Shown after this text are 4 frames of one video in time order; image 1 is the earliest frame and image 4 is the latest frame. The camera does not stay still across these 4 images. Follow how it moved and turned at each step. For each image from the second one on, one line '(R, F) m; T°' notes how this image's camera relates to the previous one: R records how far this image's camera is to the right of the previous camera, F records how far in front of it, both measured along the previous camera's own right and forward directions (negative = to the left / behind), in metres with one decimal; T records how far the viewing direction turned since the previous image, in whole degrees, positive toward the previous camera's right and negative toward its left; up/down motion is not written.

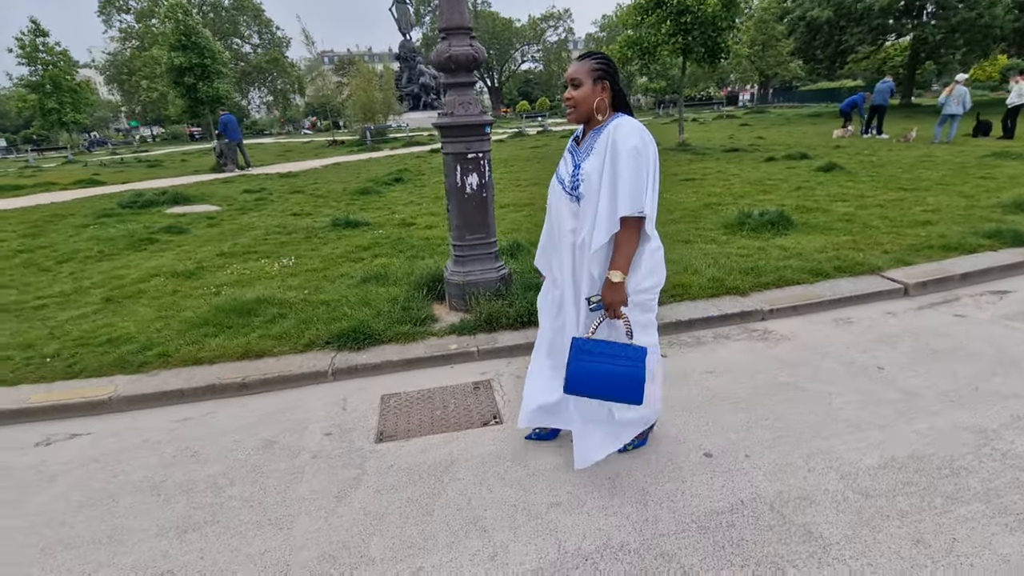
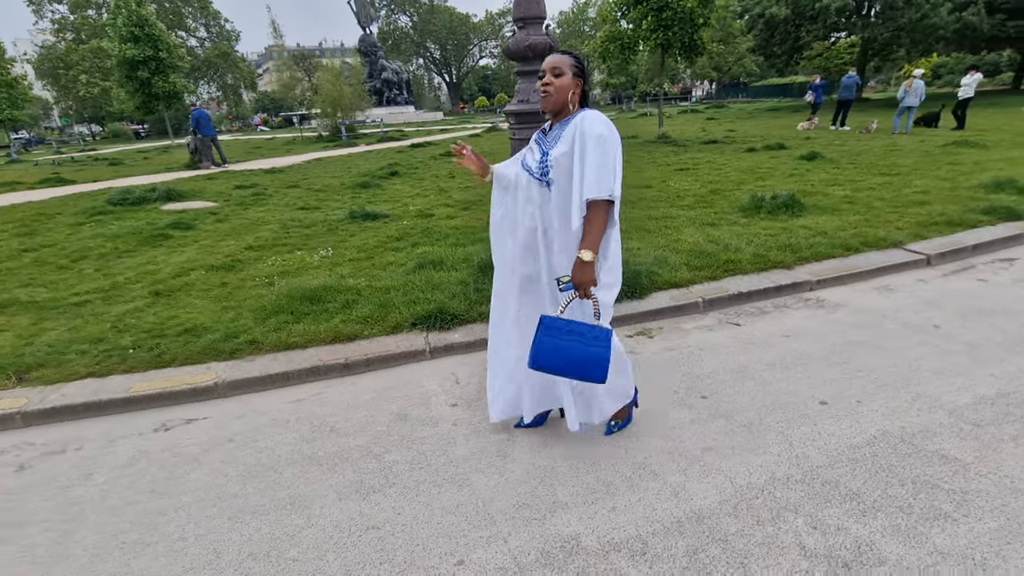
(-0.9, -0.1) m; +4°
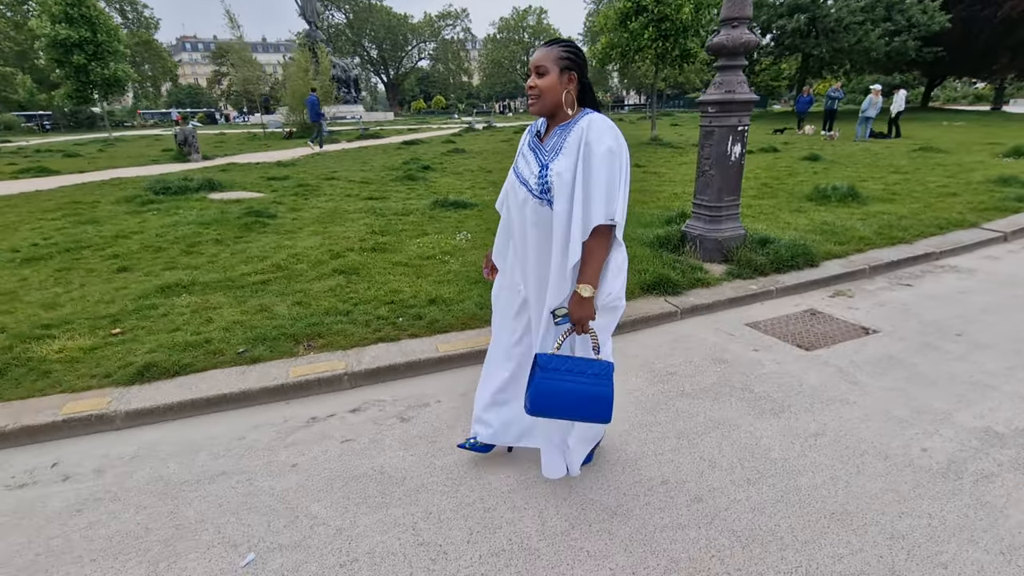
(-2.4, -0.2) m; +8°
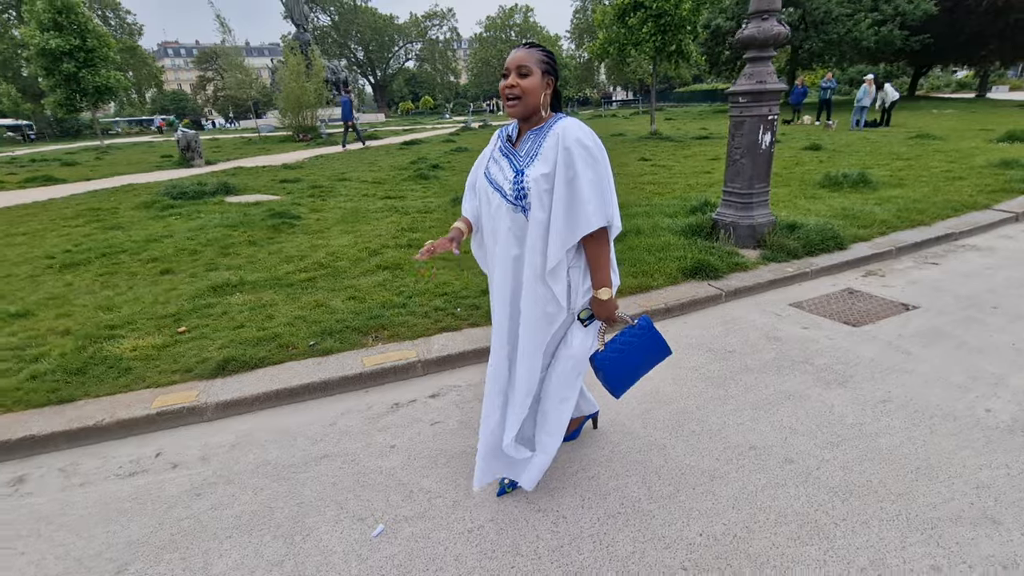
(-0.5, -0.1) m; +1°
